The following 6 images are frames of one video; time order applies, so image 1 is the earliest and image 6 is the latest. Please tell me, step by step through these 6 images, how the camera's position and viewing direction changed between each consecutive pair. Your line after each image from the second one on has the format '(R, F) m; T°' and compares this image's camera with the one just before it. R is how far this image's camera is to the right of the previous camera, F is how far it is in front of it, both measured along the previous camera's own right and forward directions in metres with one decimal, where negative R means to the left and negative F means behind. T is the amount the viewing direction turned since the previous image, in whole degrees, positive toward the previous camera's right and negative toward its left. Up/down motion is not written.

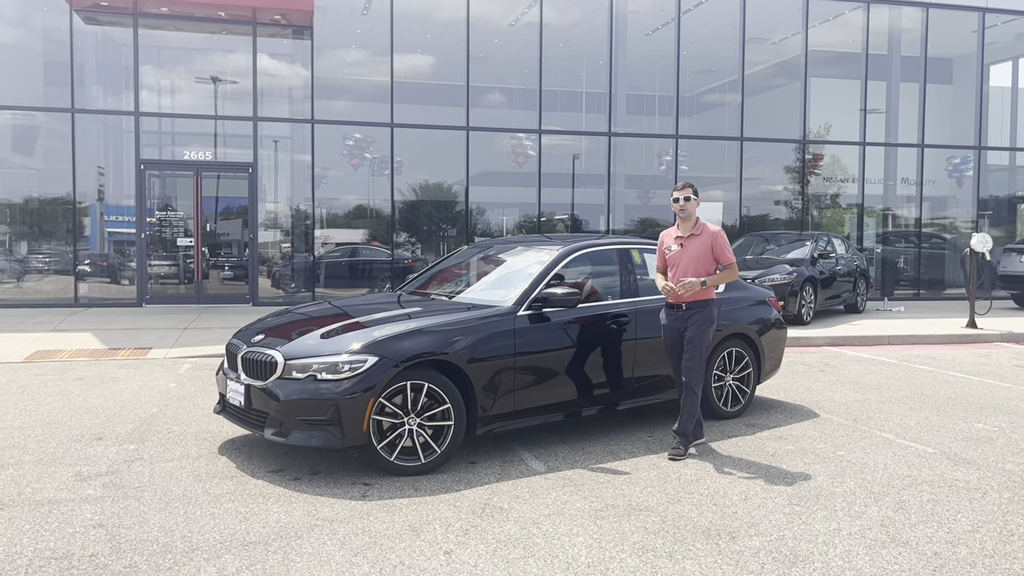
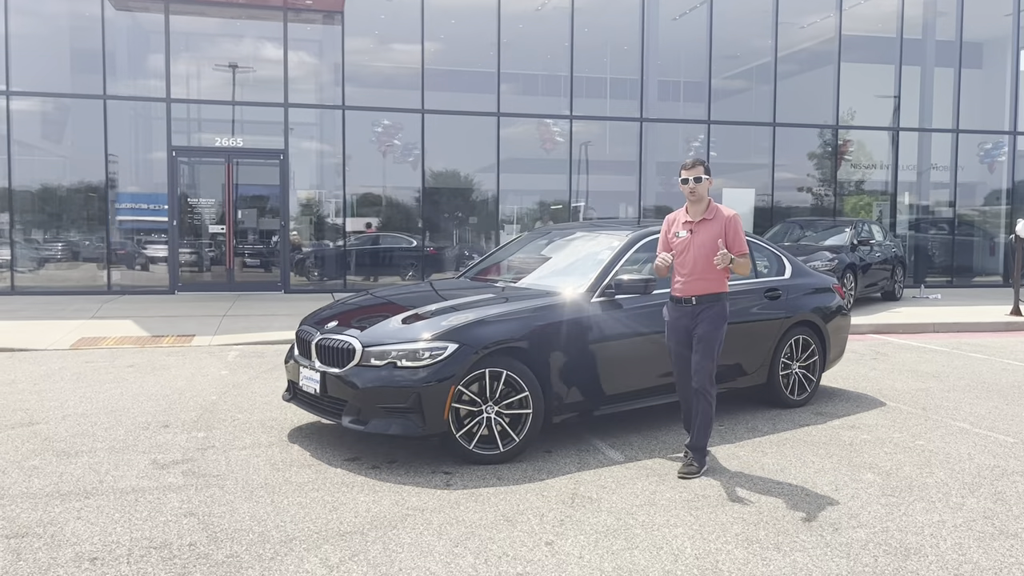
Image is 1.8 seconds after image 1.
(-0.4, +0.1) m; -1°
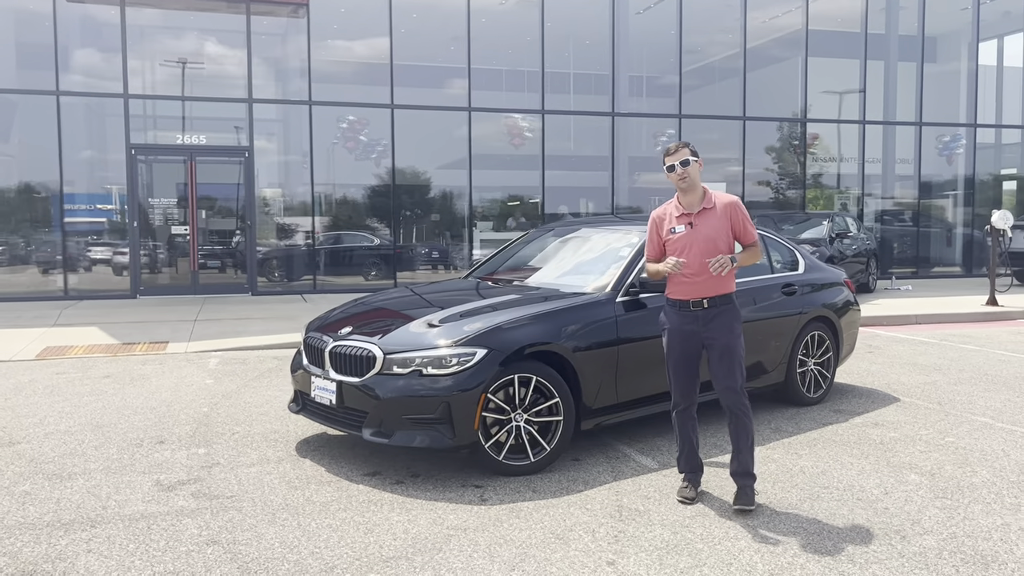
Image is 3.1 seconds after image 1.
(-0.4, +0.3) m; +3°
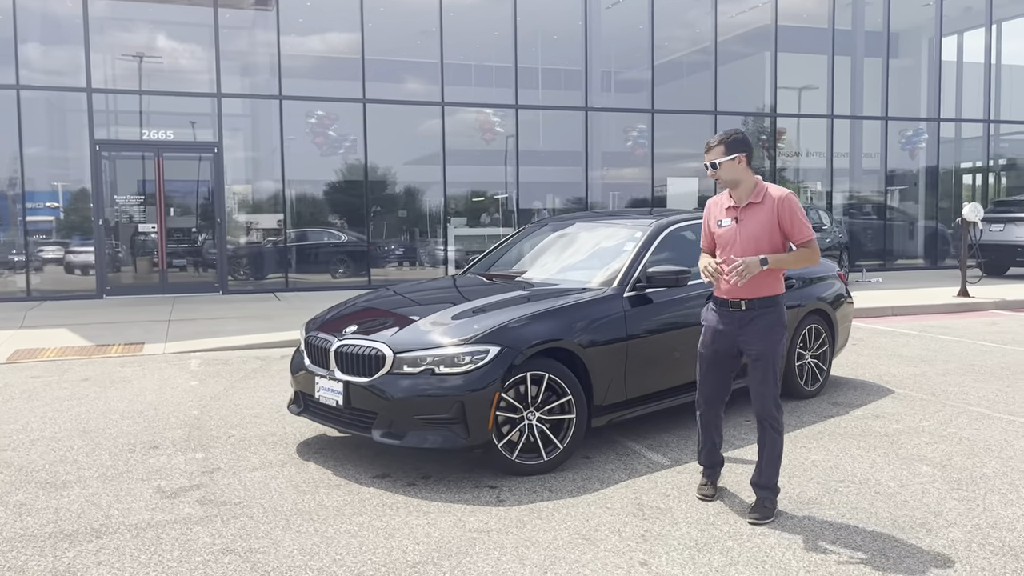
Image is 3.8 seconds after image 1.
(-0.3, +0.1) m; +3°
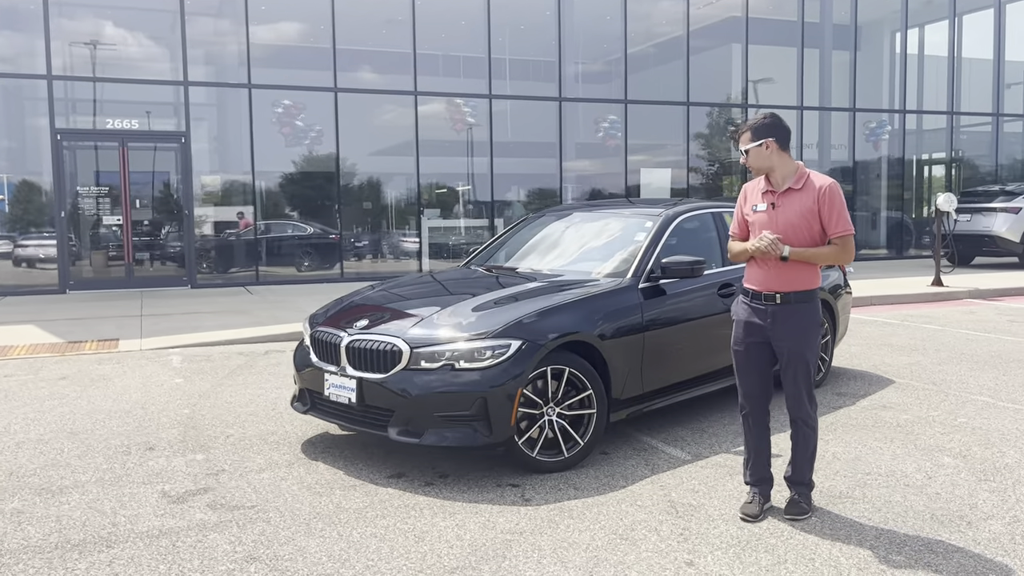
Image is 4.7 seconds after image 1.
(-0.3, +0.2) m; +3°
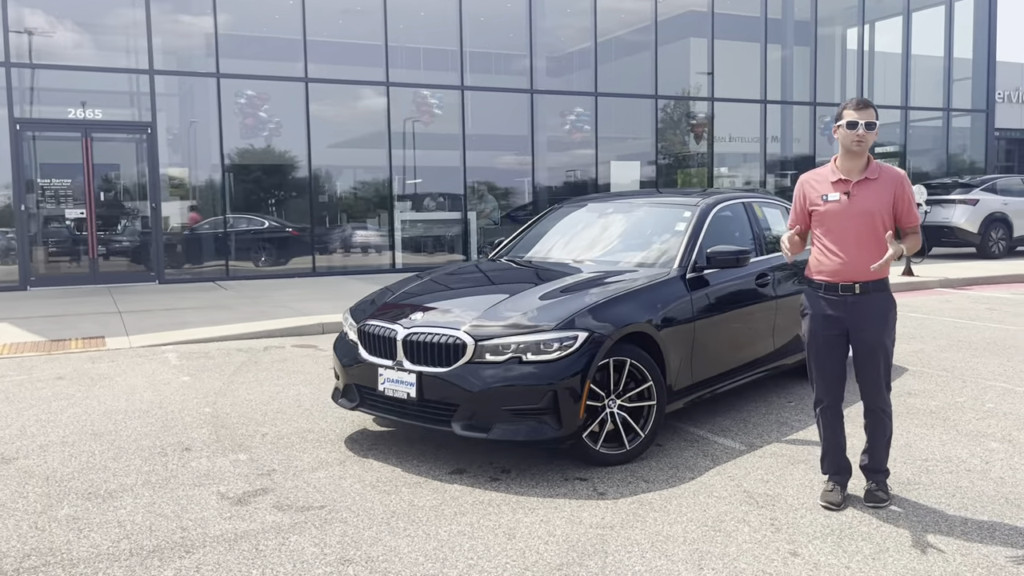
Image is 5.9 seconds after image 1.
(-0.6, +0.1) m; +4°
